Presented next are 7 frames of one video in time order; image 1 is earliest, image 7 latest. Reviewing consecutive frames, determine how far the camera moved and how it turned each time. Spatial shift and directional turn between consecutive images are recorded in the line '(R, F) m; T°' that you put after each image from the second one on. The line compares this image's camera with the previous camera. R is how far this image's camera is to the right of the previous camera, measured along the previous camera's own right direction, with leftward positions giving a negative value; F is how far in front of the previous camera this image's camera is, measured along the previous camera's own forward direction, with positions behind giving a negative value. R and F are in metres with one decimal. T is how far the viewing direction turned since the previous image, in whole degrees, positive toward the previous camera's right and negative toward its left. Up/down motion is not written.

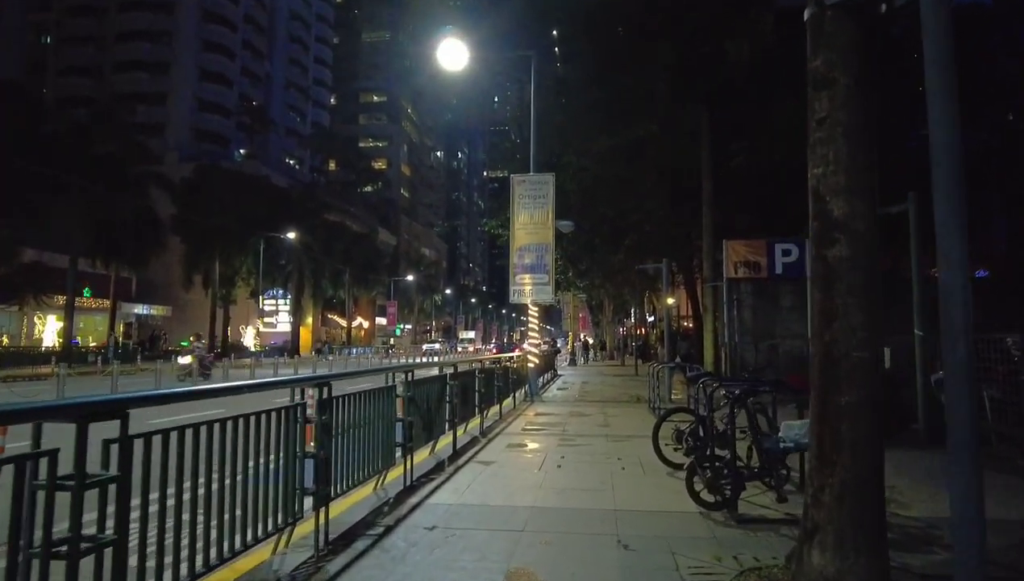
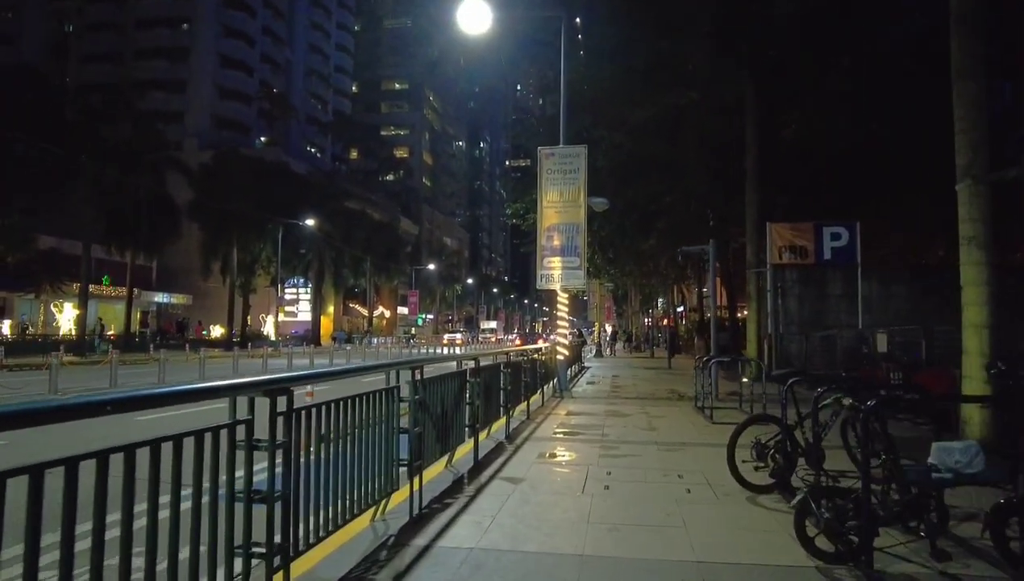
(-0.1, +1.7) m; -2°
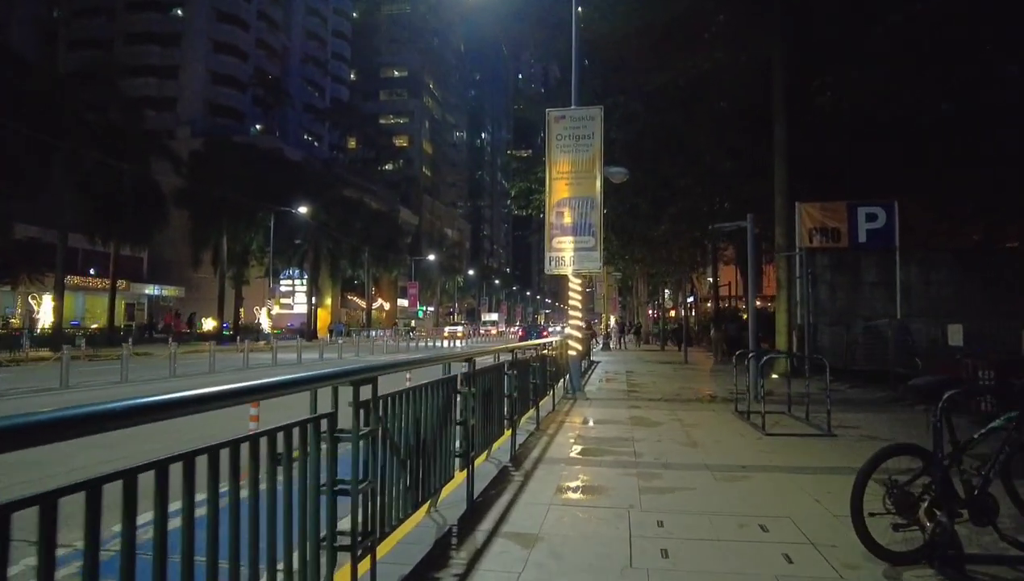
(-0.1, +2.2) m; 0°
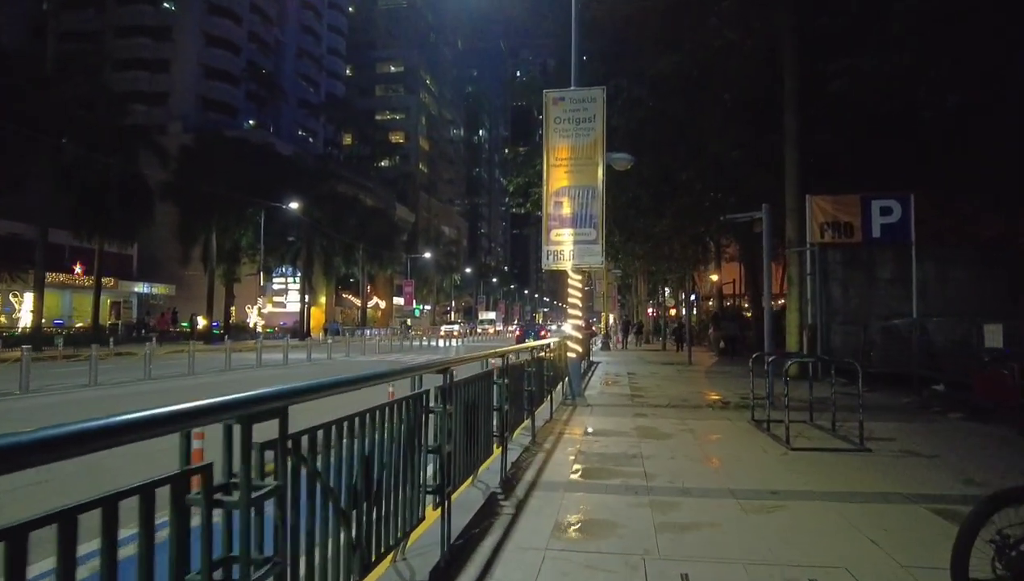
(+0.1, +1.1) m; 0°
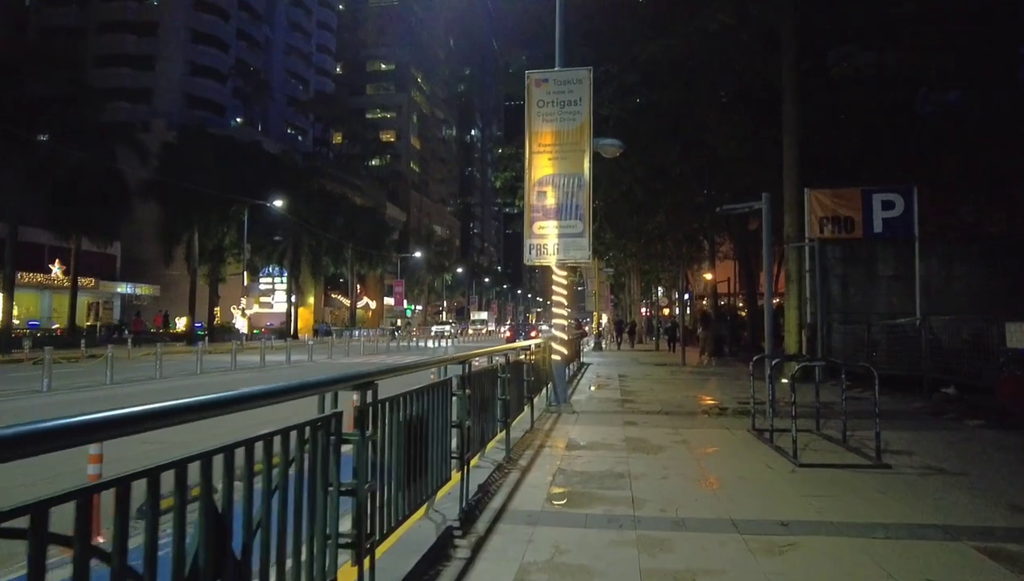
(+0.3, +1.0) m; +1°
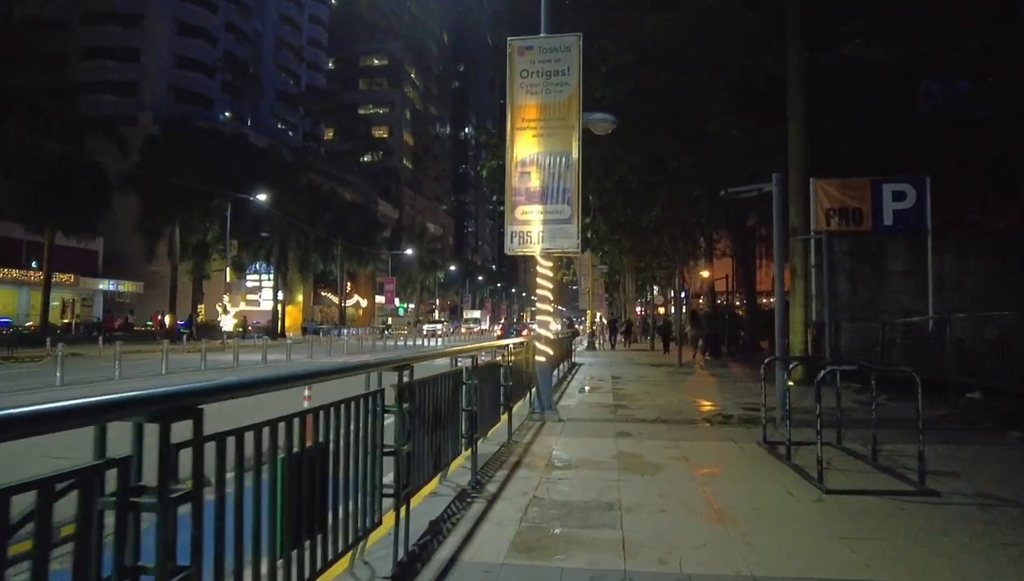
(+0.3, +1.3) m; 0°
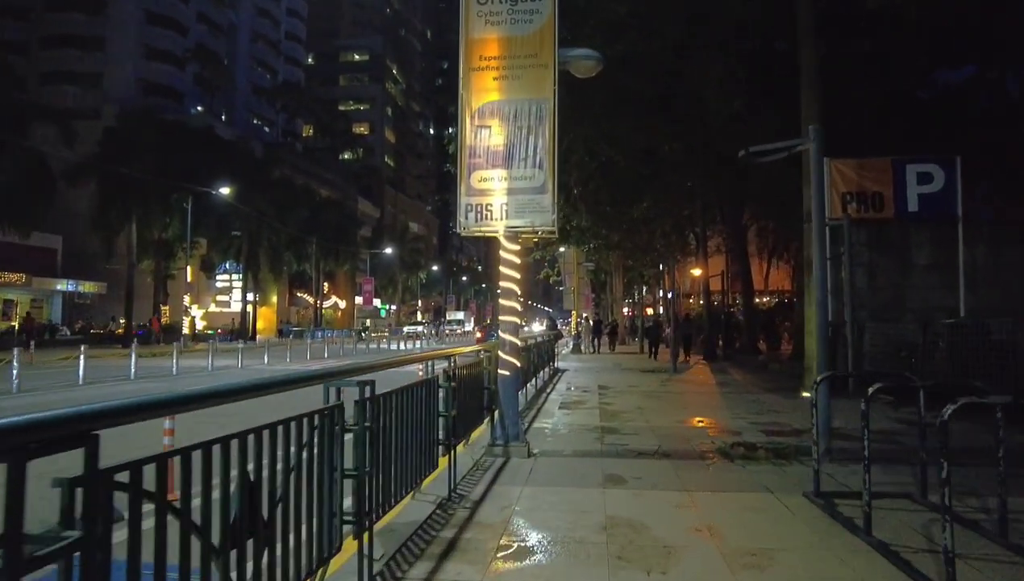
(+0.4, +2.6) m; +1°
